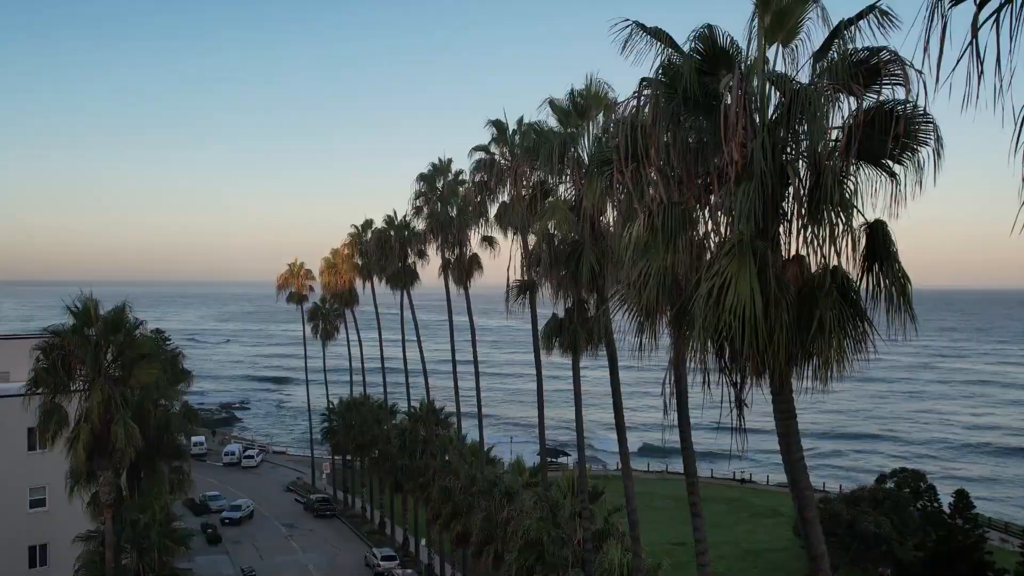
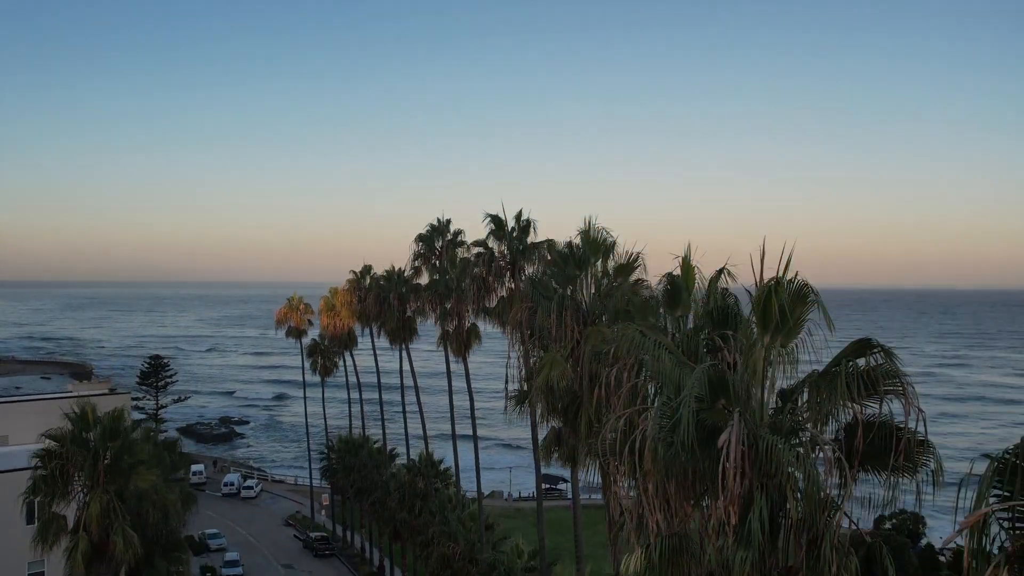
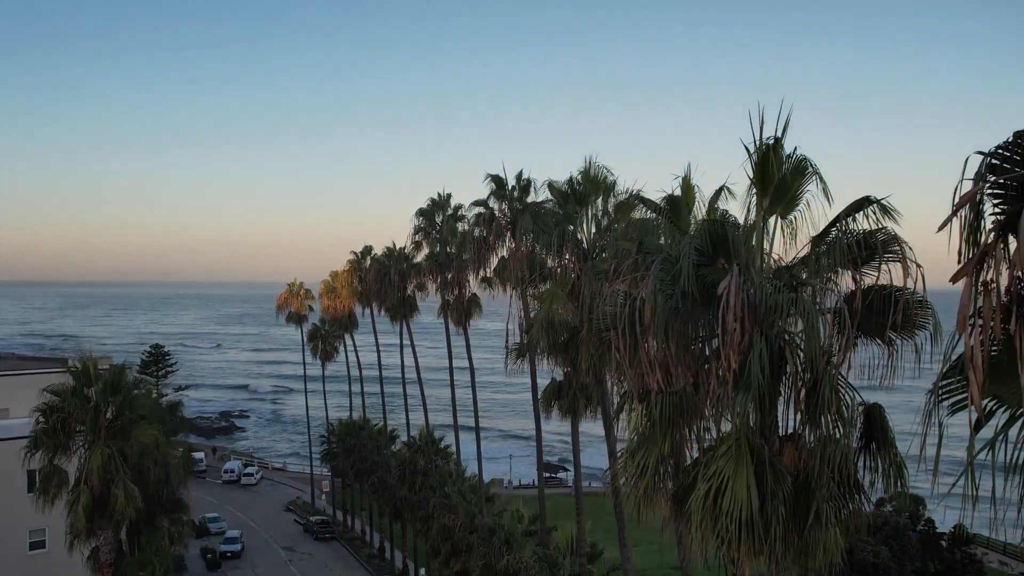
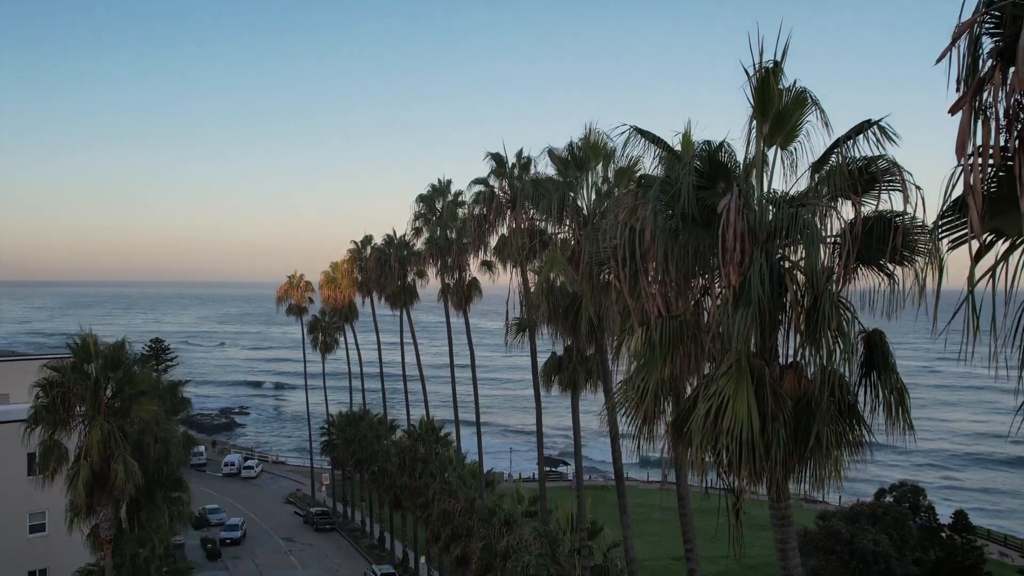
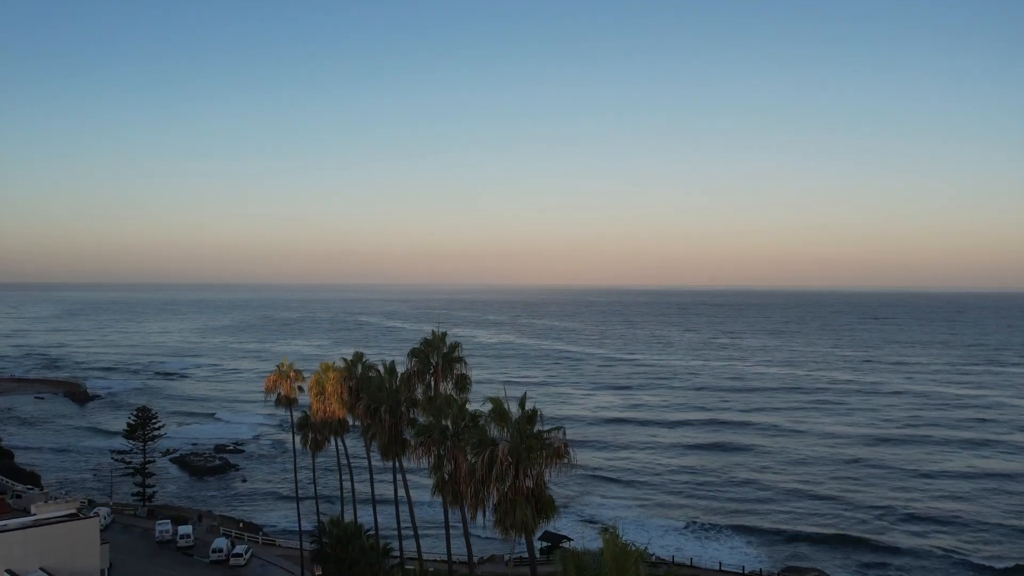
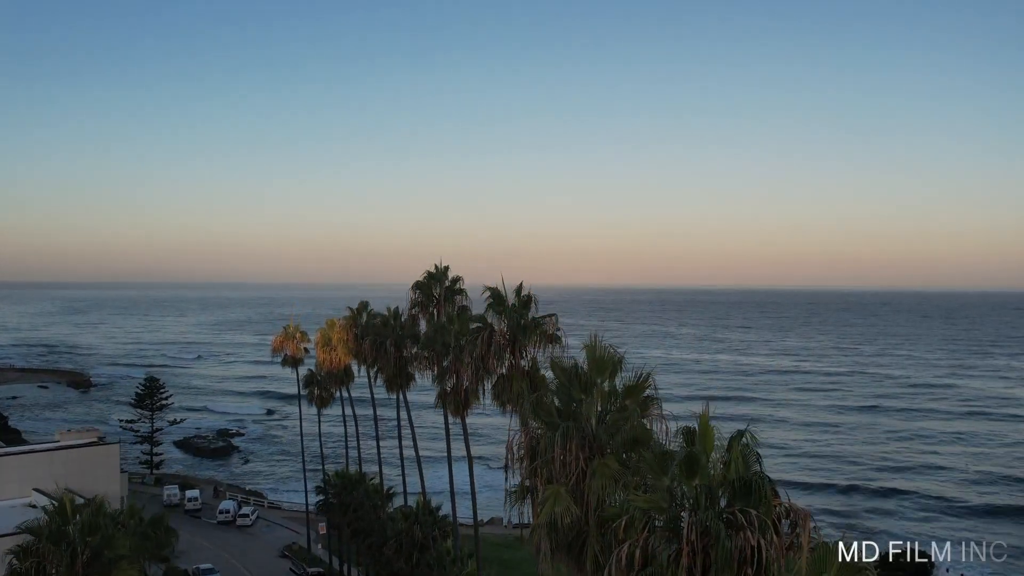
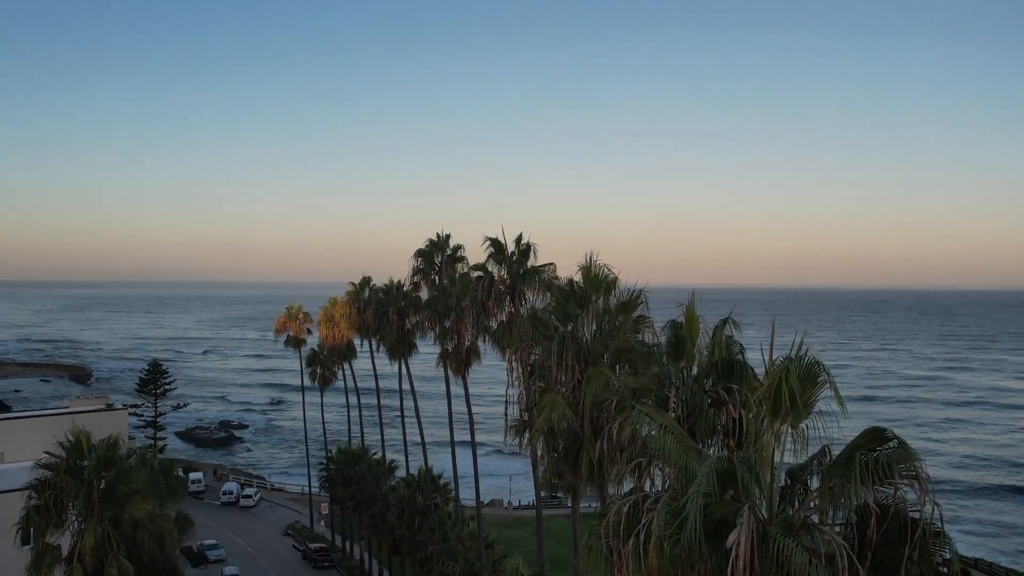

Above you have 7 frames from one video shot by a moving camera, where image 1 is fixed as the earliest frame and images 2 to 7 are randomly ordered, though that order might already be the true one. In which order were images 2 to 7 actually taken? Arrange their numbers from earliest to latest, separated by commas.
4, 3, 2, 7, 6, 5
